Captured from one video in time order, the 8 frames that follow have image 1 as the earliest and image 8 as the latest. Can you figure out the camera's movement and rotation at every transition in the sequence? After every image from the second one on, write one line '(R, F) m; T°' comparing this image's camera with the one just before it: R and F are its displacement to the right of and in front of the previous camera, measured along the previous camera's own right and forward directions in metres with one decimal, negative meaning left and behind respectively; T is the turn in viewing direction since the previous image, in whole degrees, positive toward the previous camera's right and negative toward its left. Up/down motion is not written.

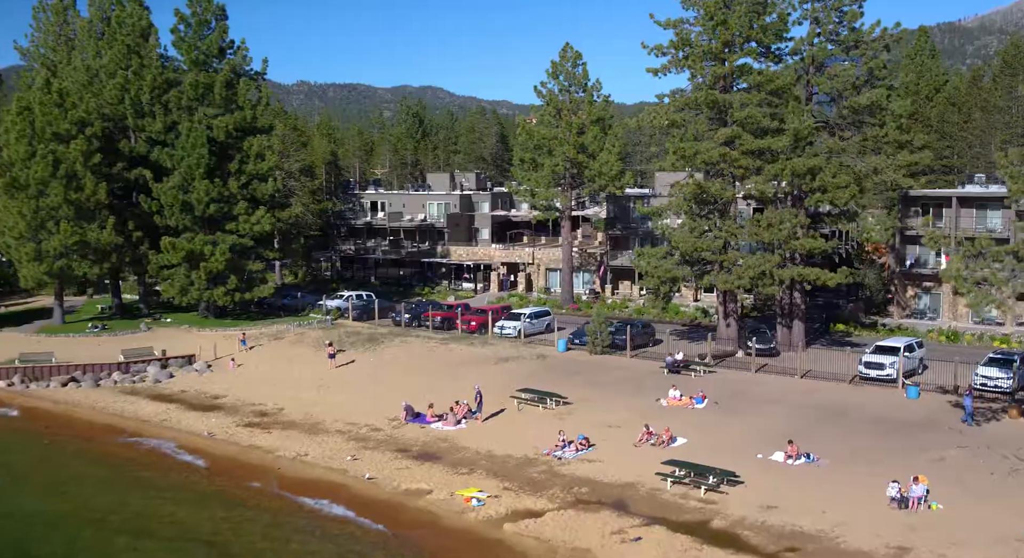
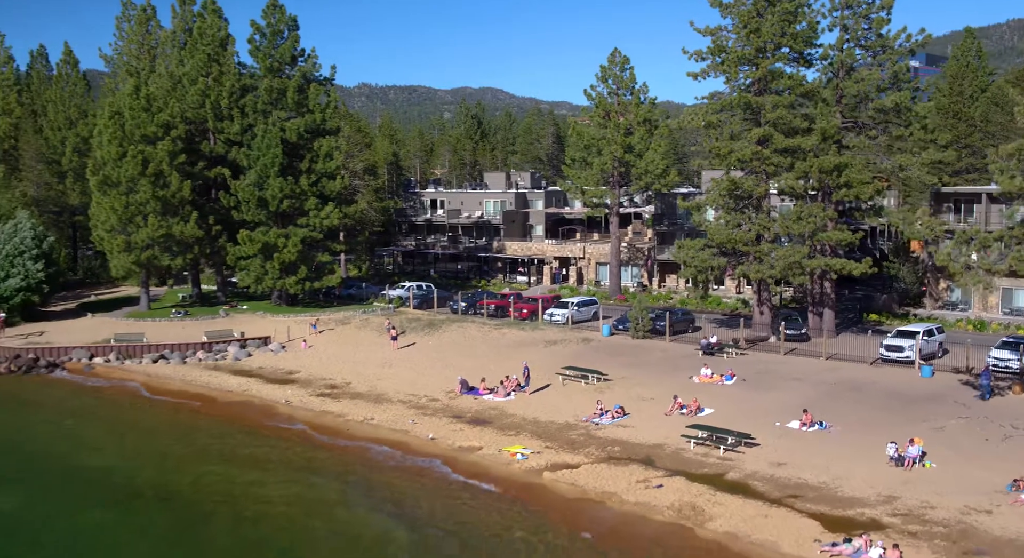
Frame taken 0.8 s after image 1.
(+0.5, -3.4) m; -4°
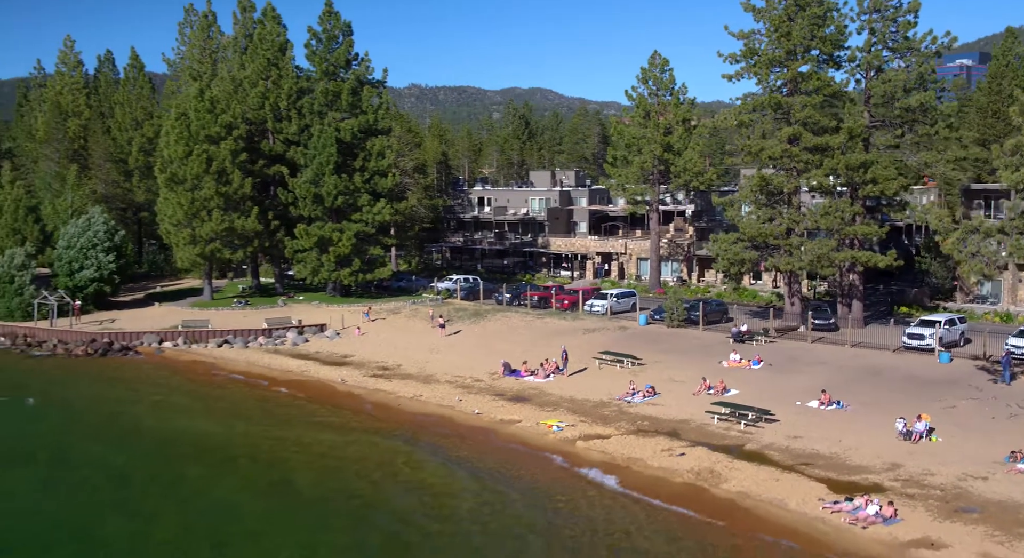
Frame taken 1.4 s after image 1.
(+0.3, -2.5) m; -3°
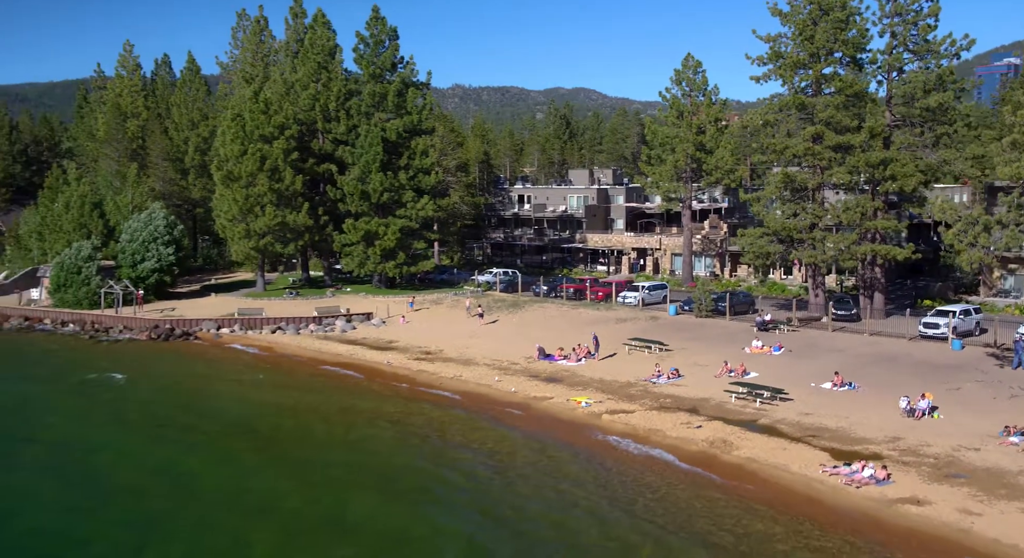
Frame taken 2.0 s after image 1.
(+0.3, -2.6) m; -3°
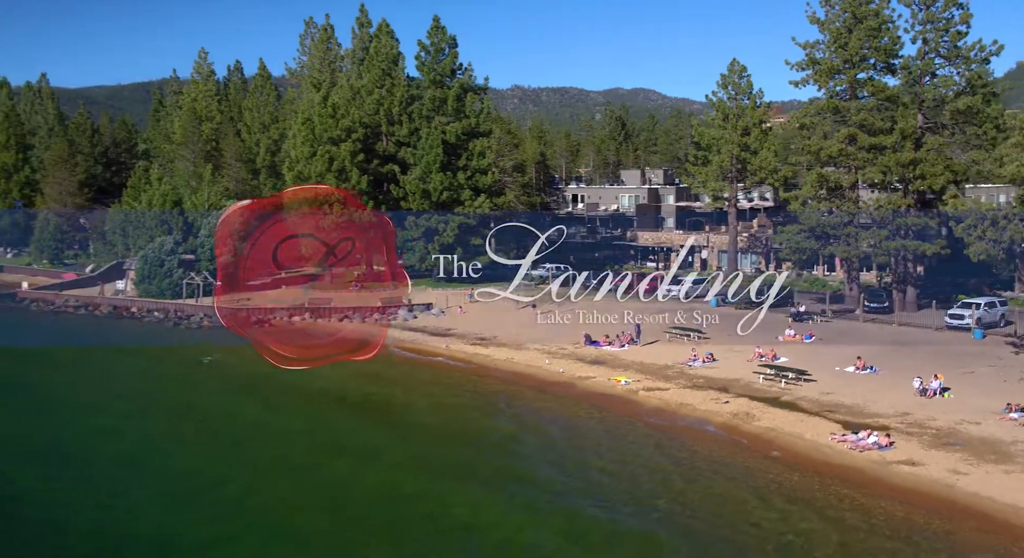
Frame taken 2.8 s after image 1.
(+0.5, -3.5) m; -4°
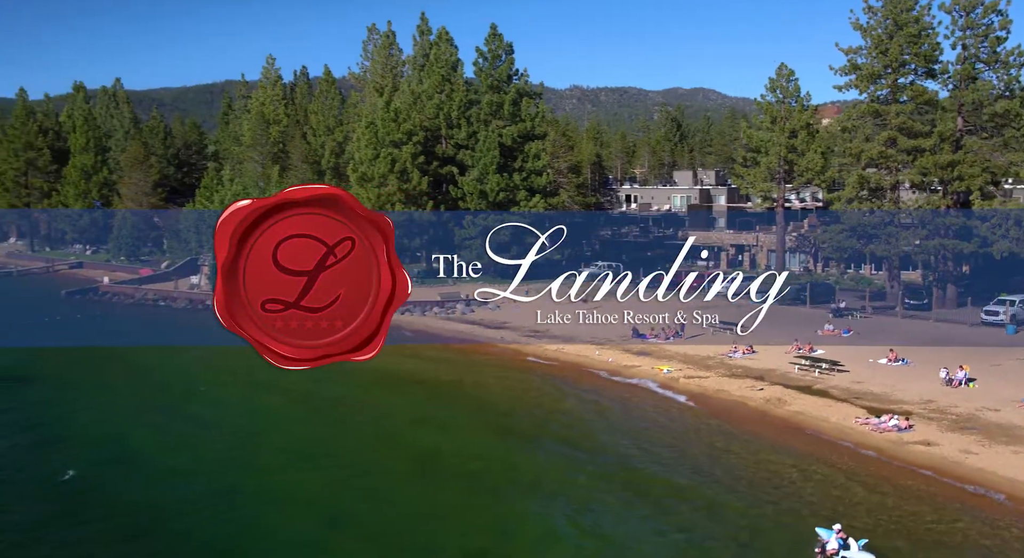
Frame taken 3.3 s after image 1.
(+0.3, -2.9) m; -4°
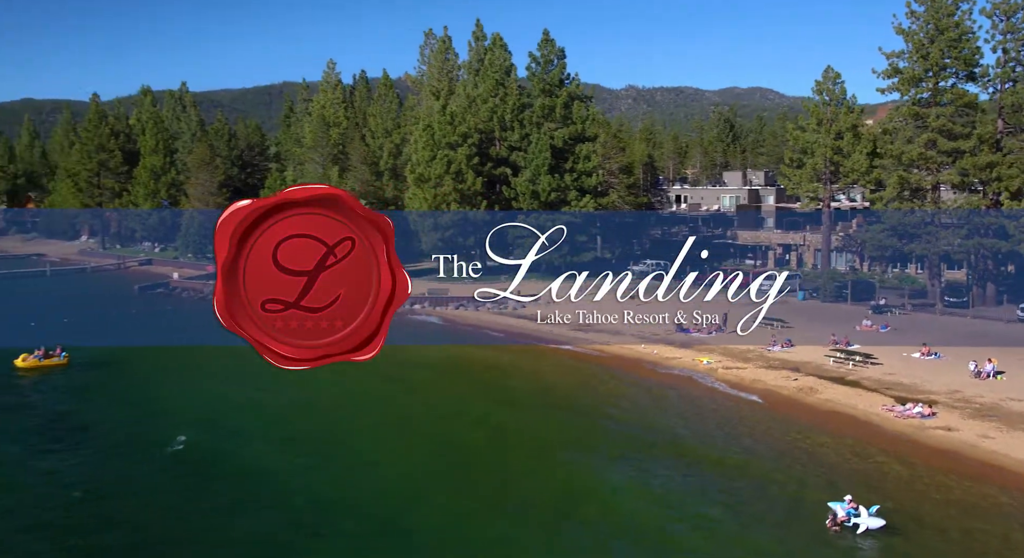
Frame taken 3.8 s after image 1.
(+0.3, -2.6) m; -4°
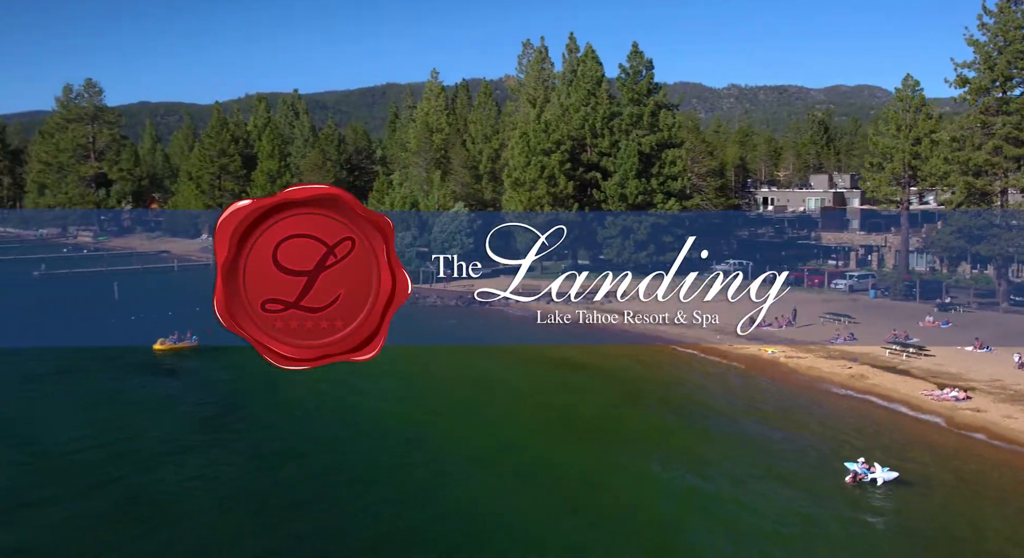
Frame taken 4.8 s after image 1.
(+0.9, -5.3) m; -7°
